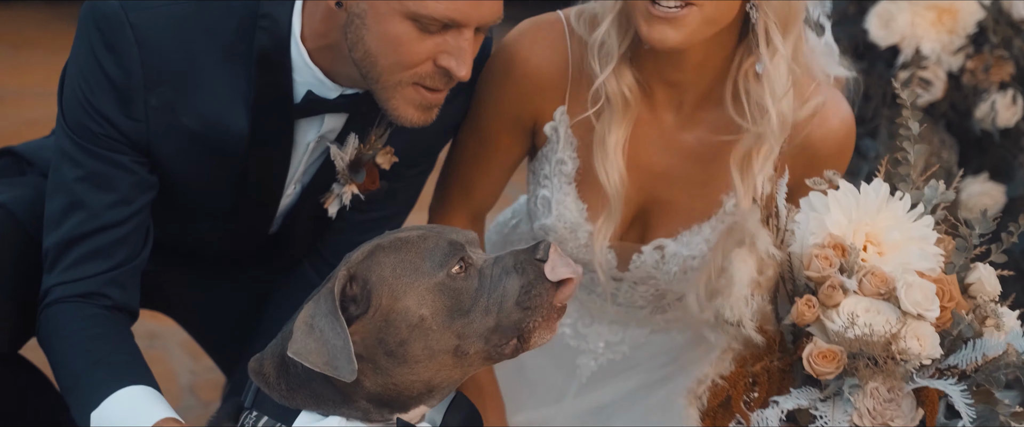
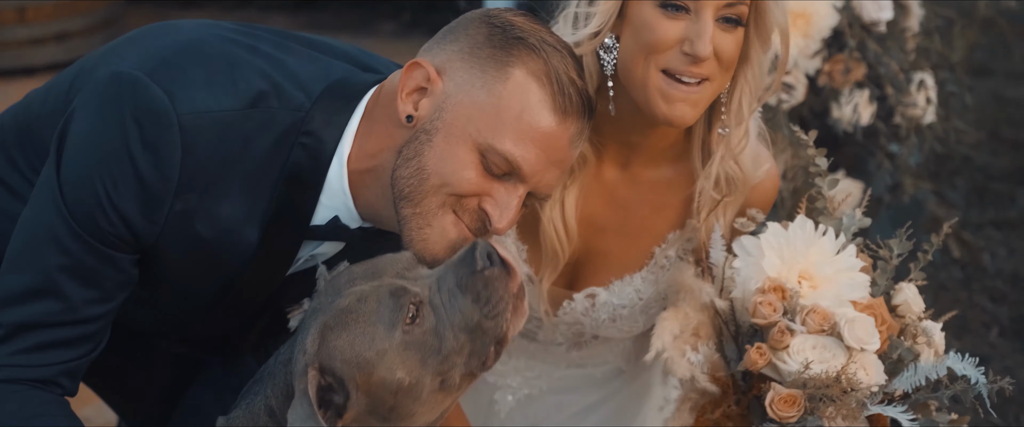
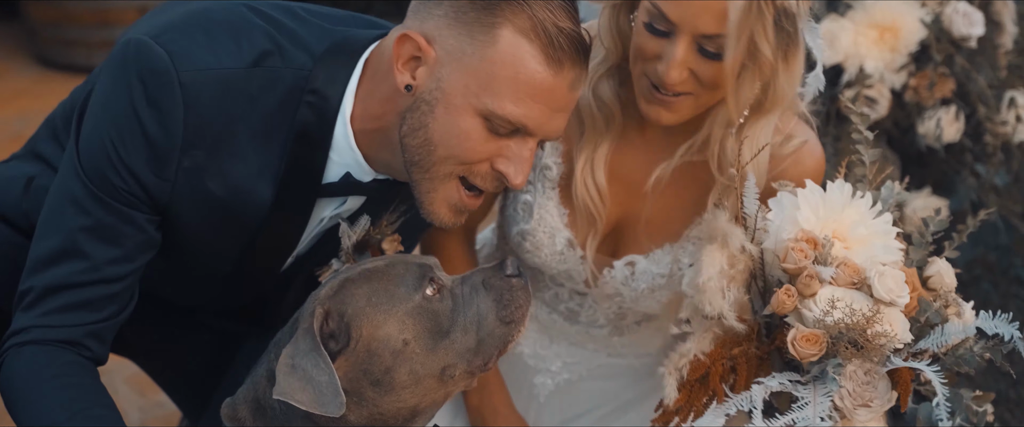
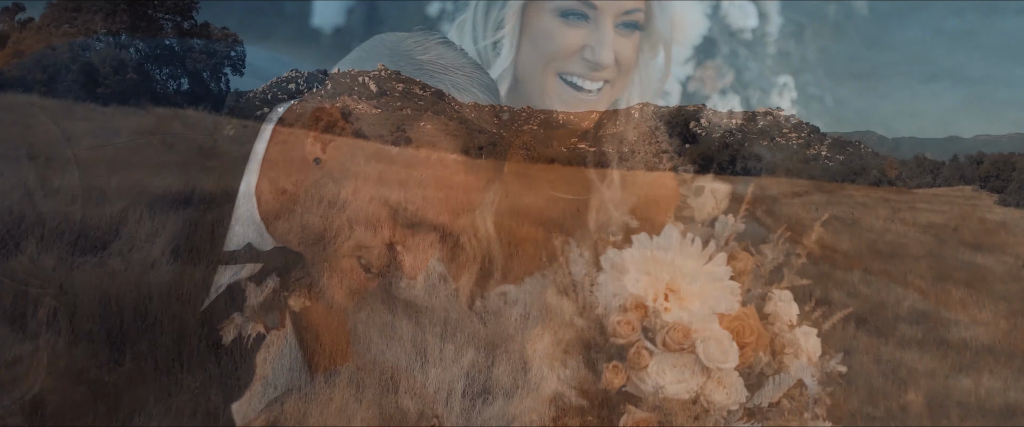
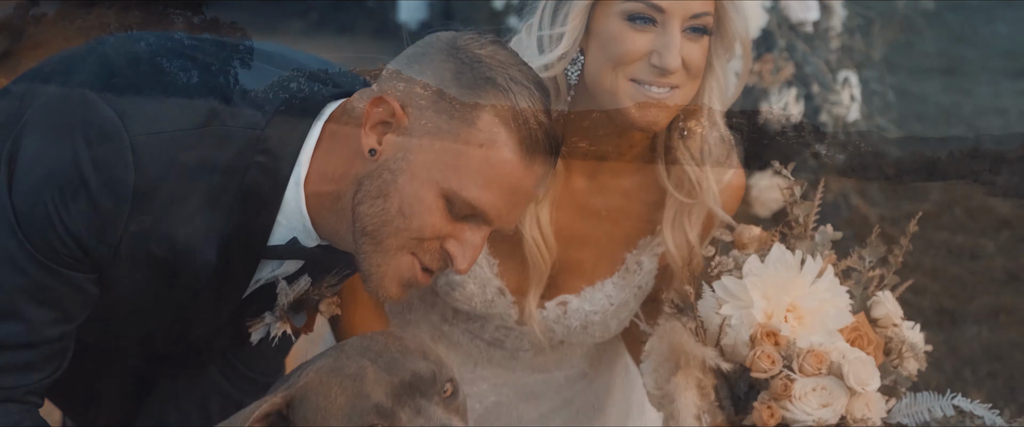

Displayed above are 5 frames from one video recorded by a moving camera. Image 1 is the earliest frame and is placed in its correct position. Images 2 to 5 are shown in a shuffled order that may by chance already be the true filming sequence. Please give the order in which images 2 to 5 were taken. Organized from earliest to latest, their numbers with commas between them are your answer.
3, 2, 5, 4
